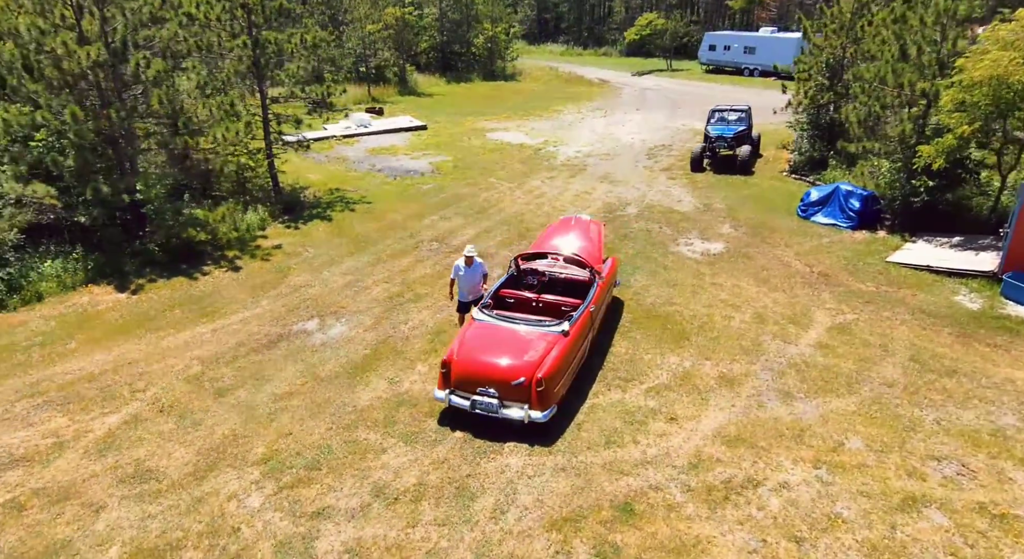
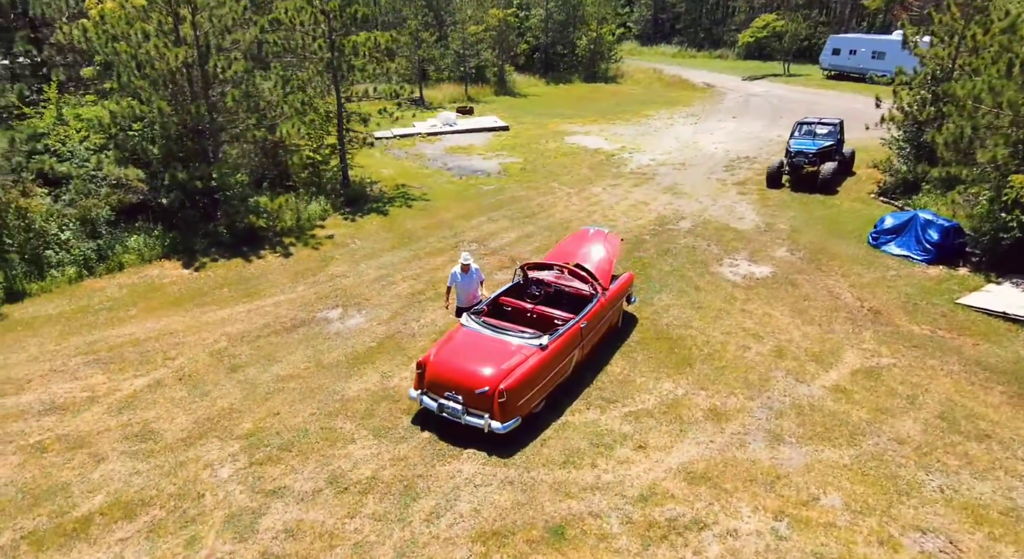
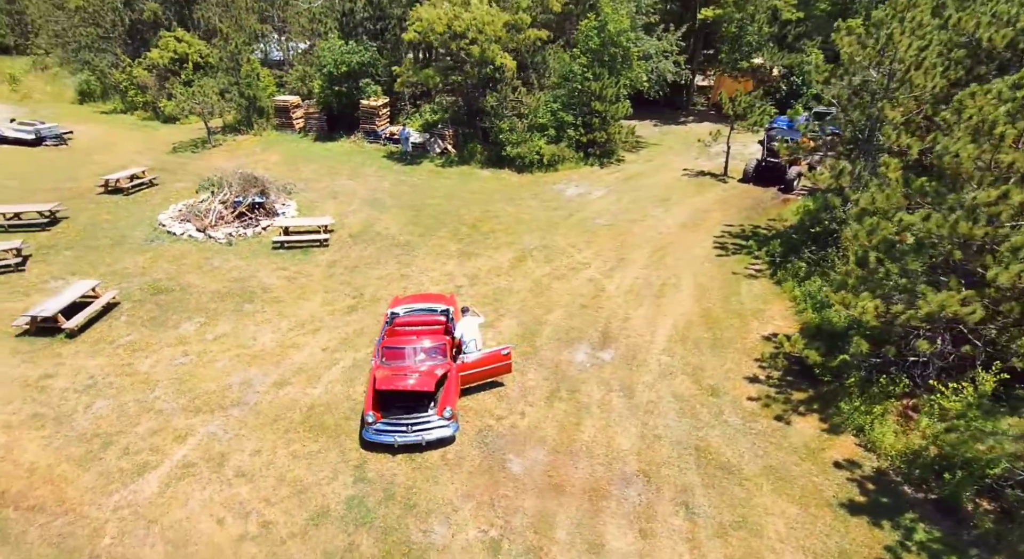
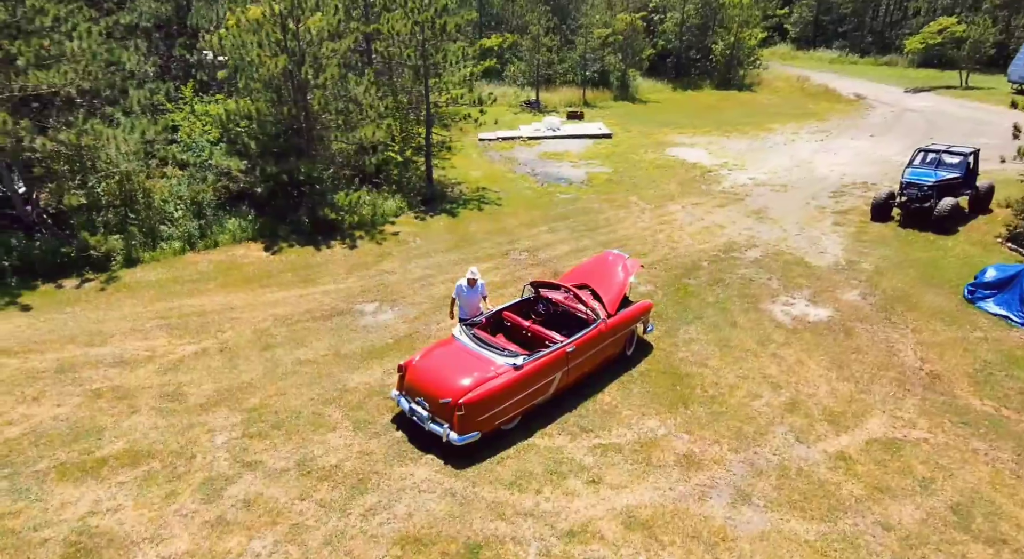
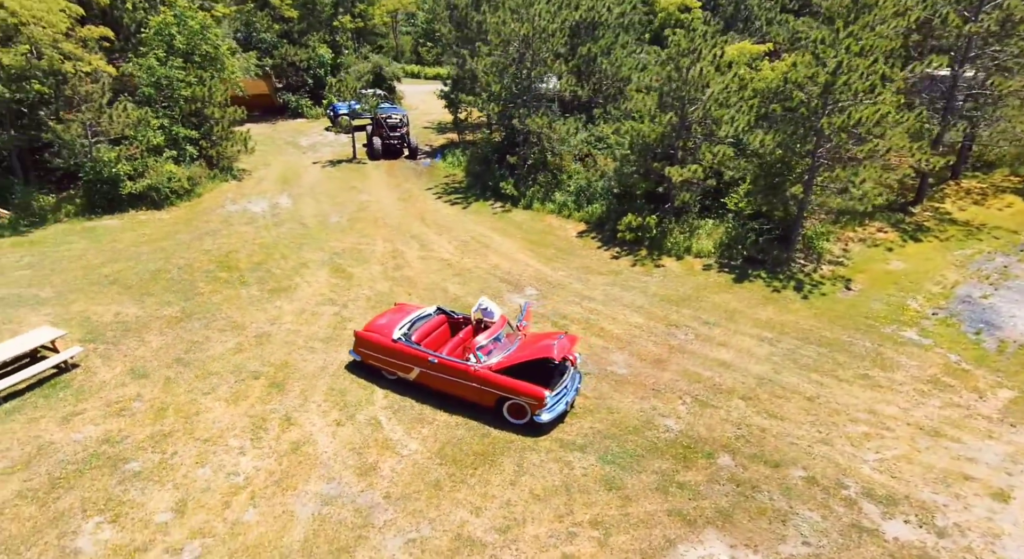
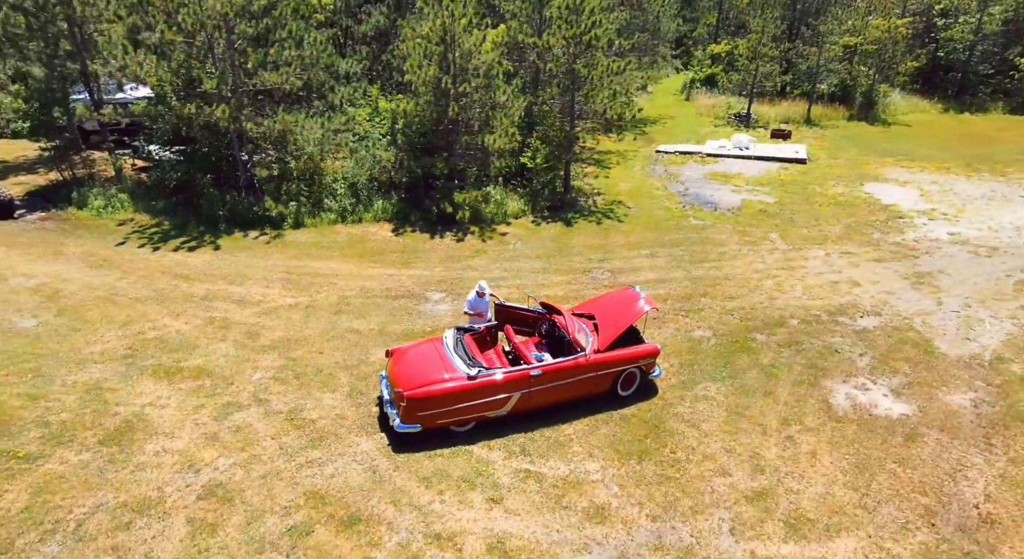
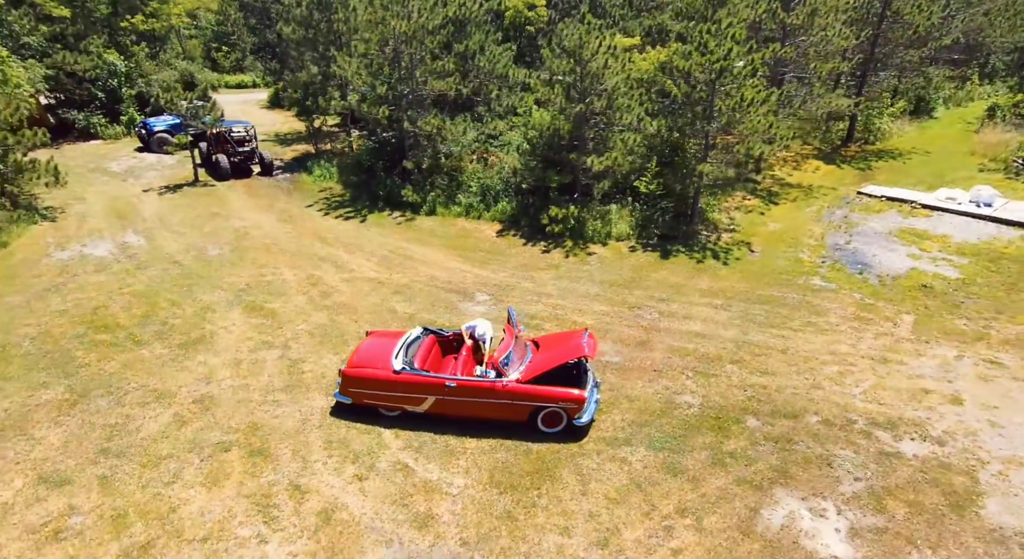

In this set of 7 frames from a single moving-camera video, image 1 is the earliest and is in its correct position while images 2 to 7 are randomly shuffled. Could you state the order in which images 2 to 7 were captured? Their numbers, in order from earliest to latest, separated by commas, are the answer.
2, 4, 6, 7, 5, 3
